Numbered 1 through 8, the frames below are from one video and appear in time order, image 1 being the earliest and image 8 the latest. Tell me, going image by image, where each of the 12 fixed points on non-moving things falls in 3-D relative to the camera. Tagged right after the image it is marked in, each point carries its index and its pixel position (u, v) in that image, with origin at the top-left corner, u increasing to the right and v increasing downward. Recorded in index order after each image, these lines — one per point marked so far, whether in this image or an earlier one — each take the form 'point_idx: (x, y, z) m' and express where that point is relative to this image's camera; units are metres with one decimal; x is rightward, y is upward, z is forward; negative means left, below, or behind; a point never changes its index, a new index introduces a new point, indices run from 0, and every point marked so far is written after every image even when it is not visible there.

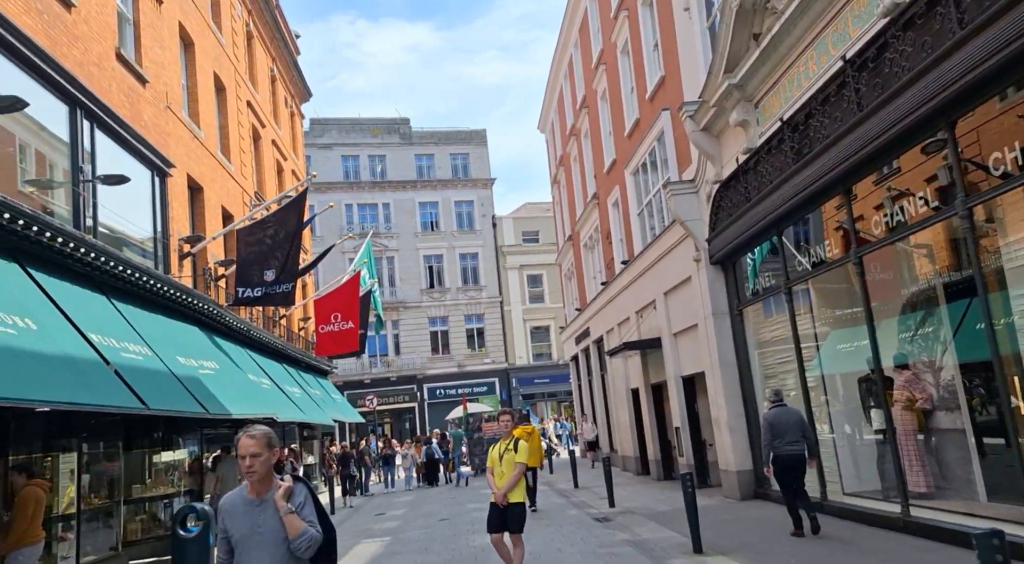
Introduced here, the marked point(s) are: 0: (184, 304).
0: (-6.1, -0.4, +14.9) m
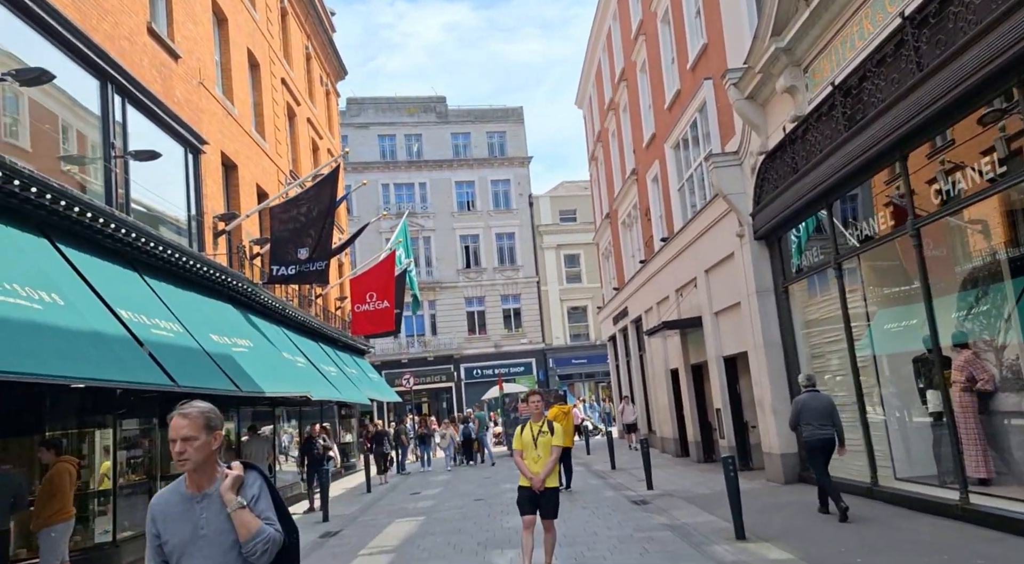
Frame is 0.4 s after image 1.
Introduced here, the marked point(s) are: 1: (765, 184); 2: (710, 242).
0: (-5.4, 0.0, +14.8) m
1: (+4.3, +1.6, +13.3) m
2: (+4.0, +0.8, +16.0) m
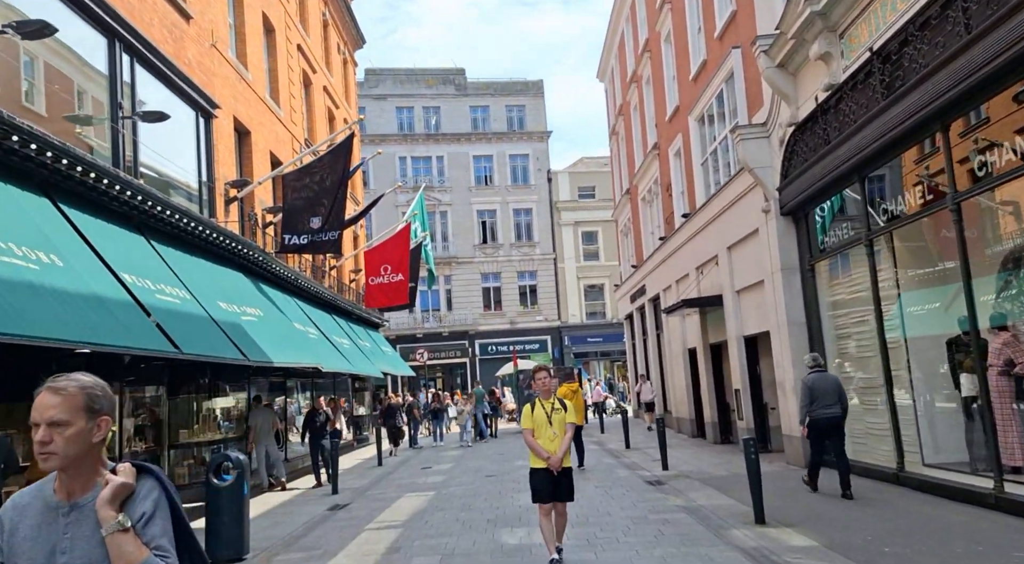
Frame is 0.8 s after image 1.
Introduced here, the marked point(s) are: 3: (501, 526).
0: (-5.1, +0.6, +14.5) m
1: (+4.5, +2.0, +12.8) m
2: (+4.4, +1.3, +15.5) m
3: (-0.1, -3.0, +9.6) m
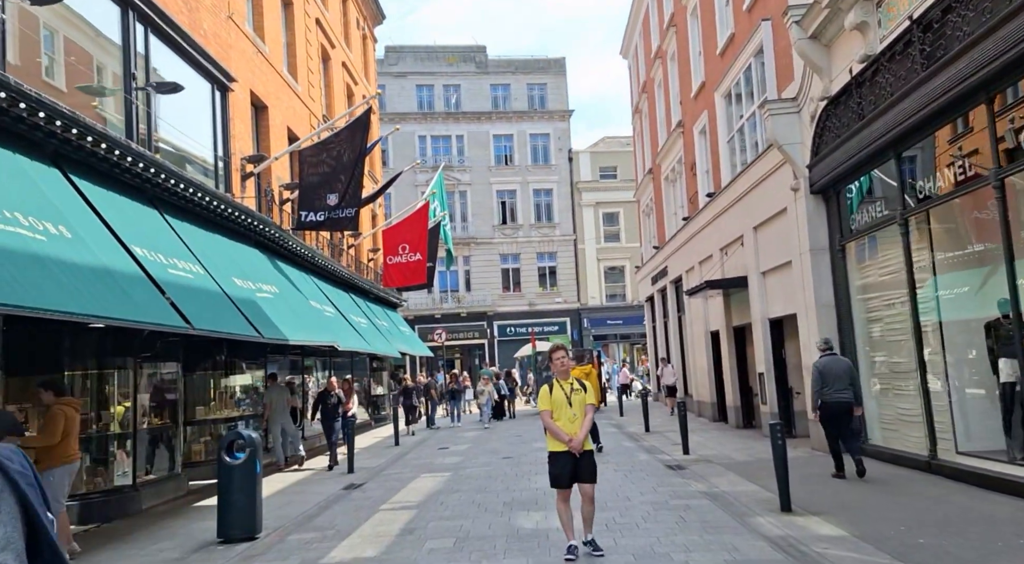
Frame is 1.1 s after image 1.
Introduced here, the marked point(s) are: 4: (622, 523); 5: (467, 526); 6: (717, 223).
0: (-4.8, +1.0, +14.3) m
1: (+4.9, +2.3, +12.3) m
2: (+4.7, +1.6, +15.1) m
3: (+0.1, -2.7, +9.4) m
4: (+1.2, -2.5, +8.3) m
5: (-0.5, -2.7, +8.7) m
6: (+4.8, +1.4, +18.7) m
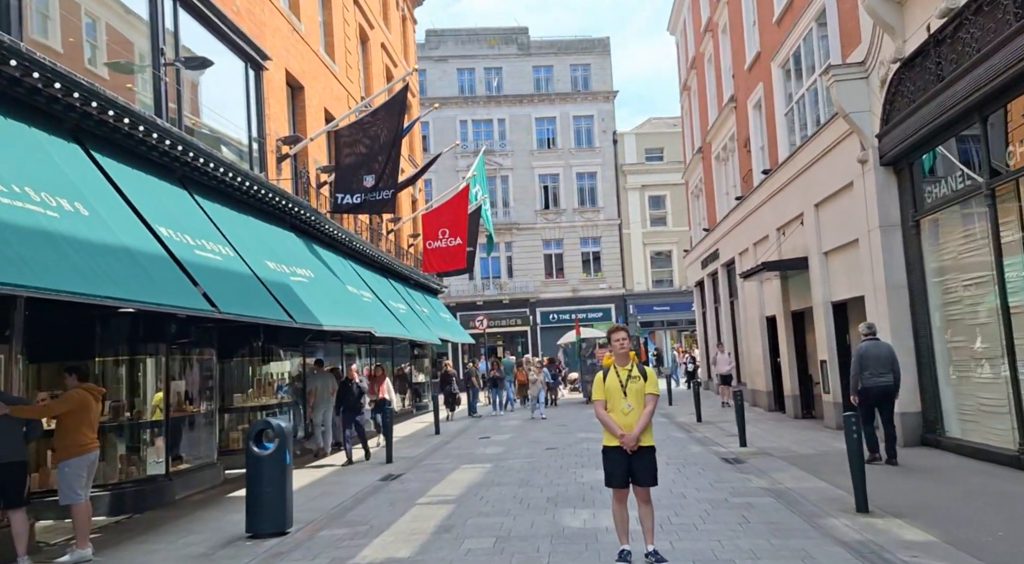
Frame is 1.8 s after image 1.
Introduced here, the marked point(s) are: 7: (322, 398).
0: (-4.0, +1.3, +13.8) m
1: (+5.5, +2.6, +11.3) m
2: (+5.5, +2.0, +14.1) m
3: (+0.6, -2.5, +8.7) m
4: (+1.6, -2.3, +7.6) m
5: (0.0, -2.5, +8.1) m
6: (+5.8, +1.8, +17.7) m
7: (-3.9, -2.4, +15.7) m
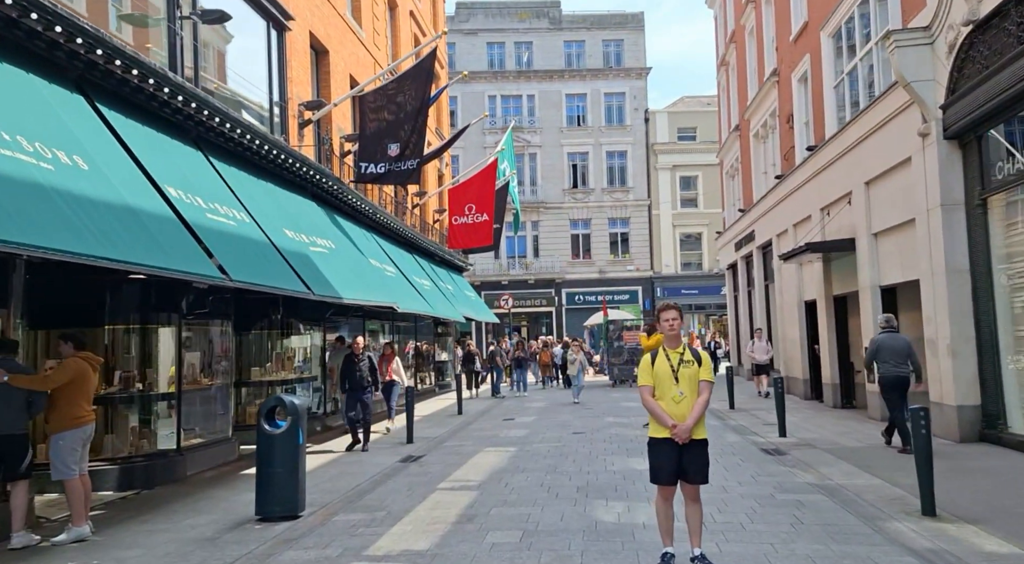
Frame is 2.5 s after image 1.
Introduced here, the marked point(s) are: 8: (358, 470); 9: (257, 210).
0: (-3.5, +1.8, +13.2) m
1: (+6.0, +2.8, +10.4) m
2: (+6.1, +2.2, +13.2) m
3: (+0.8, -2.2, +8.1) m
4: (+1.8, -2.1, +6.9) m
5: (+0.2, -2.2, +7.4) m
6: (+6.5, +2.2, +16.8) m
7: (-3.4, -1.8, +15.2) m
8: (-2.1, -2.5, +10.6) m
9: (-3.5, +1.0, +10.7) m
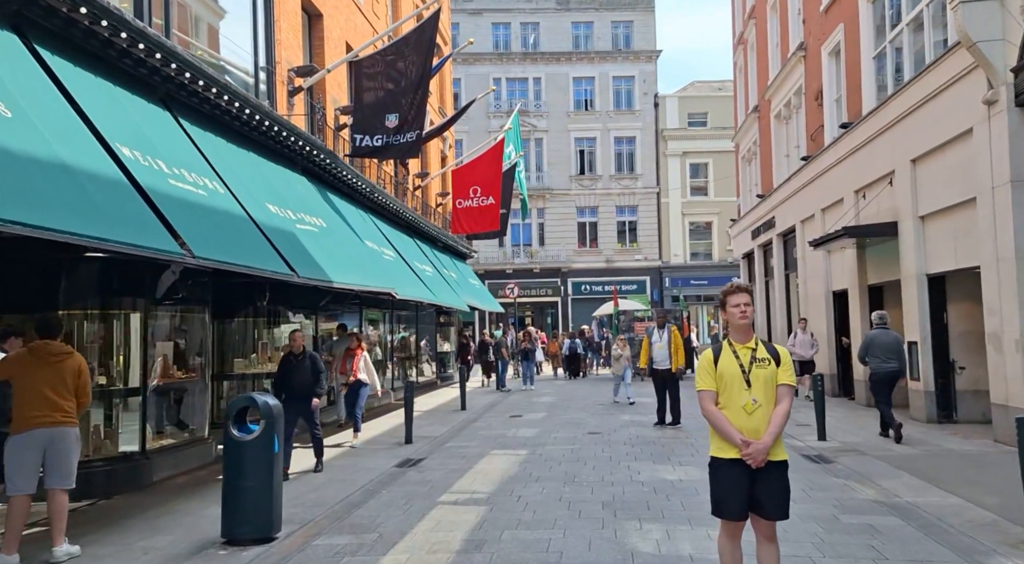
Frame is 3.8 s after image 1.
0: (-3.3, +2.0, +12.0) m
1: (+6.1, +3.0, +9.1) m
2: (+6.2, +2.4, +11.9) m
3: (+1.0, -2.0, +6.8) m
4: (+2.0, -1.9, +5.6) m
5: (+0.3, -2.0, +6.2) m
6: (+6.6, +2.4, +15.5) m
7: (-3.2, -1.6, +13.9) m
8: (-1.9, -2.3, +9.4) m
9: (-3.3, +1.2, +9.4) m
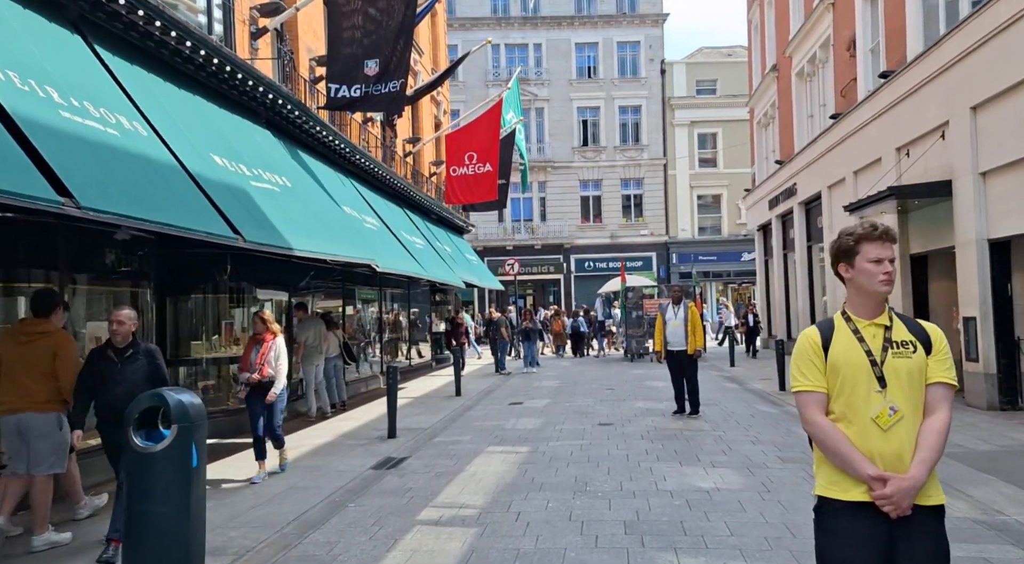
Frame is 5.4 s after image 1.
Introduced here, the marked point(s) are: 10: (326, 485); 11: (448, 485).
0: (-3.4, +2.4, +10.2) m
1: (+6.1, +3.4, +7.3) m
2: (+6.2, +2.9, +10.1) m
3: (+0.9, -1.7, +5.2) m
4: (+1.9, -1.7, +4.0) m
5: (+0.3, -1.8, +4.6) m
6: (+6.6, +2.9, +13.7) m
7: (-3.2, -1.1, +12.3) m
8: (-2.0, -2.0, +7.8) m
9: (-3.4, +1.5, +7.7) m
10: (-1.8, -2.0, +7.6) m
11: (-0.6, -1.9, +7.4) m
